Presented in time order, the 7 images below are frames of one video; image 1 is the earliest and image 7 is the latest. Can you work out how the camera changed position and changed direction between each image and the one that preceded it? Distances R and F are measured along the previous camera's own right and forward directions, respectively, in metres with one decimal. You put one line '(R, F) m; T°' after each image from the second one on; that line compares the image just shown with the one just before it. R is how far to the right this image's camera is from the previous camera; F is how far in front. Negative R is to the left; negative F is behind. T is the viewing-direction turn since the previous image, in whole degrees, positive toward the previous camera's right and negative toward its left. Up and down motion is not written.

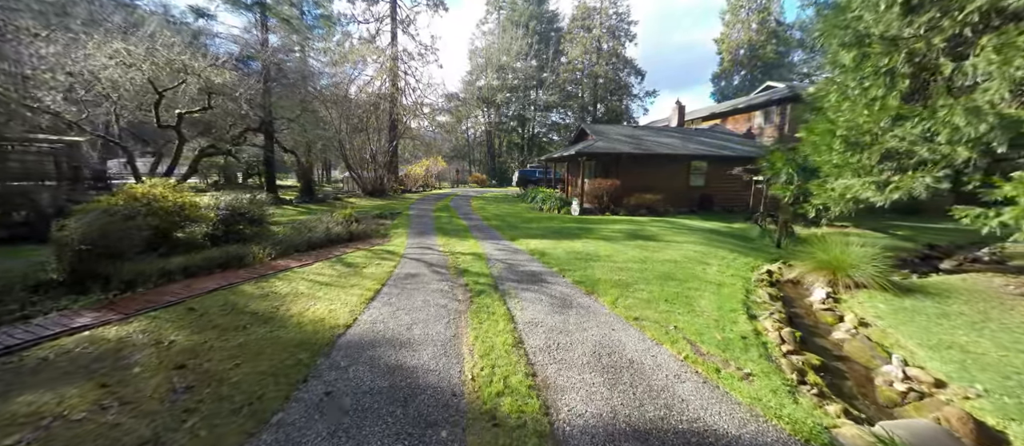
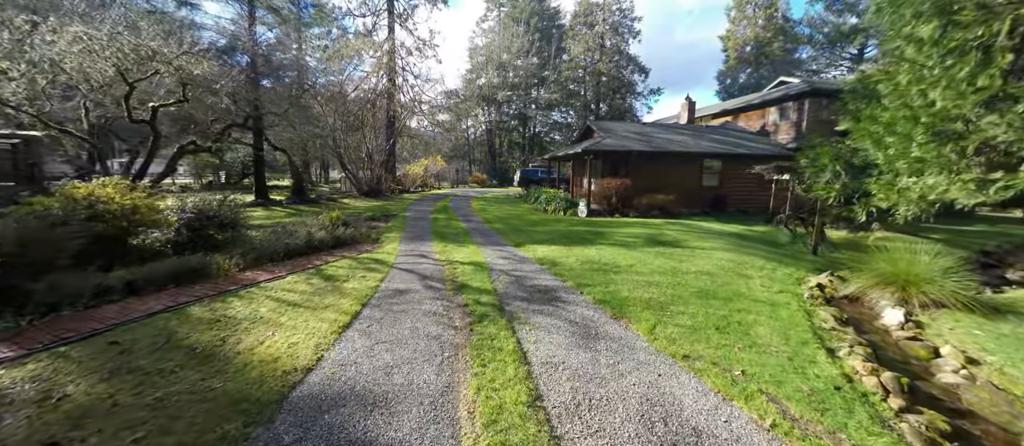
(-0.1, +1.0) m; 0°
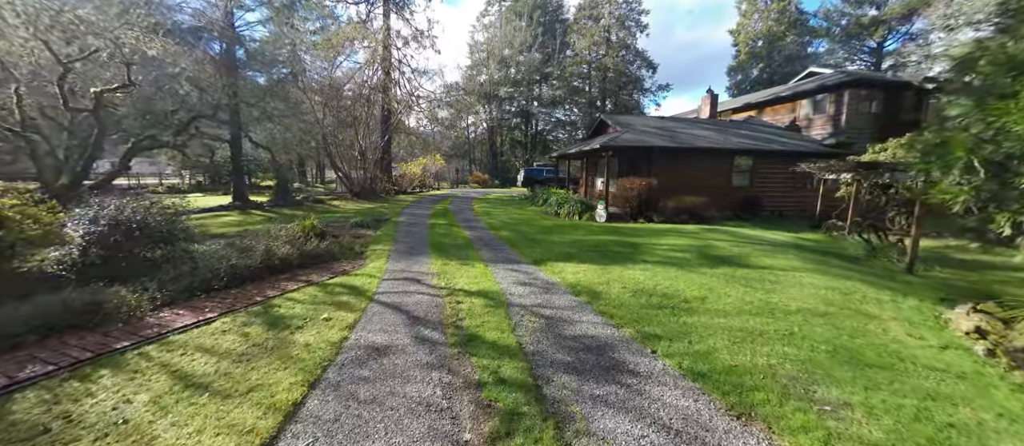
(-0.3, +1.8) m; 0°
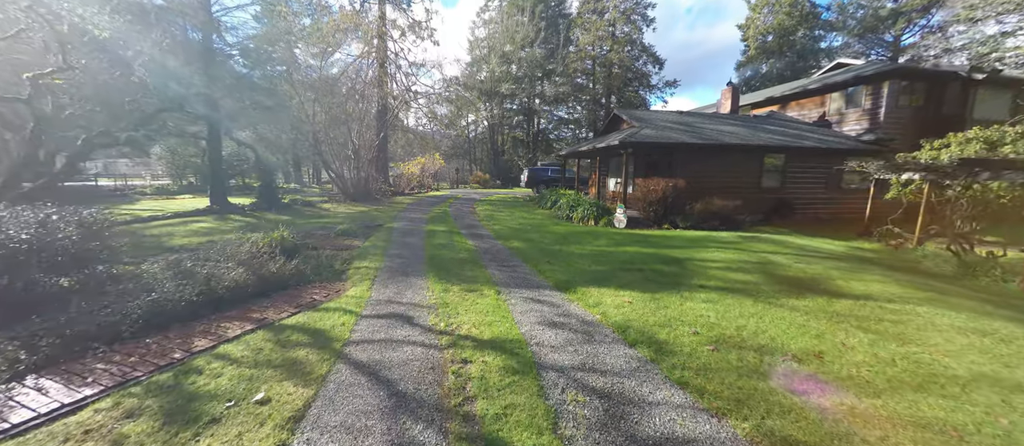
(-0.2, +1.4) m; 0°
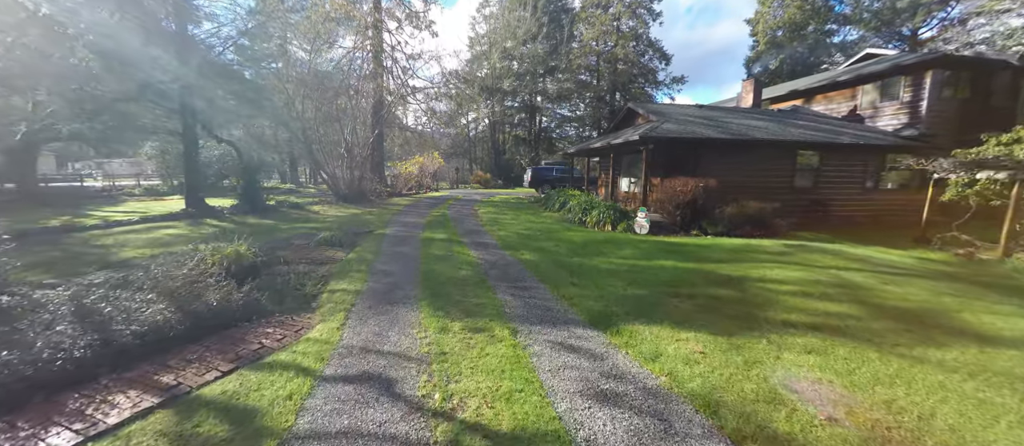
(-0.2, +1.3) m; 0°
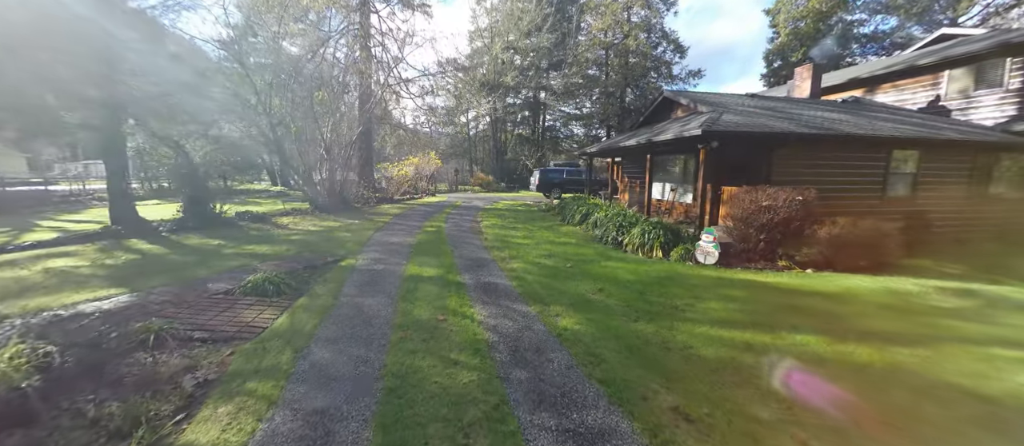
(-0.3, +2.7) m; 0°
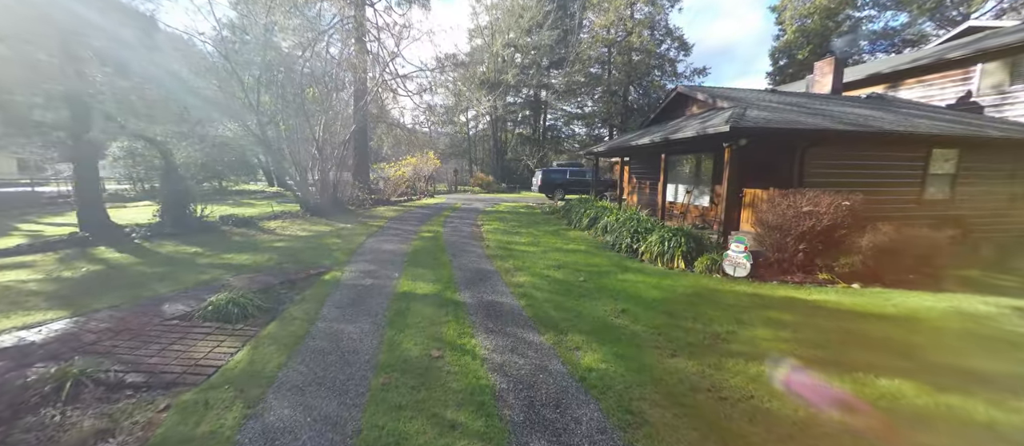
(-0.1, +0.8) m; 0°
